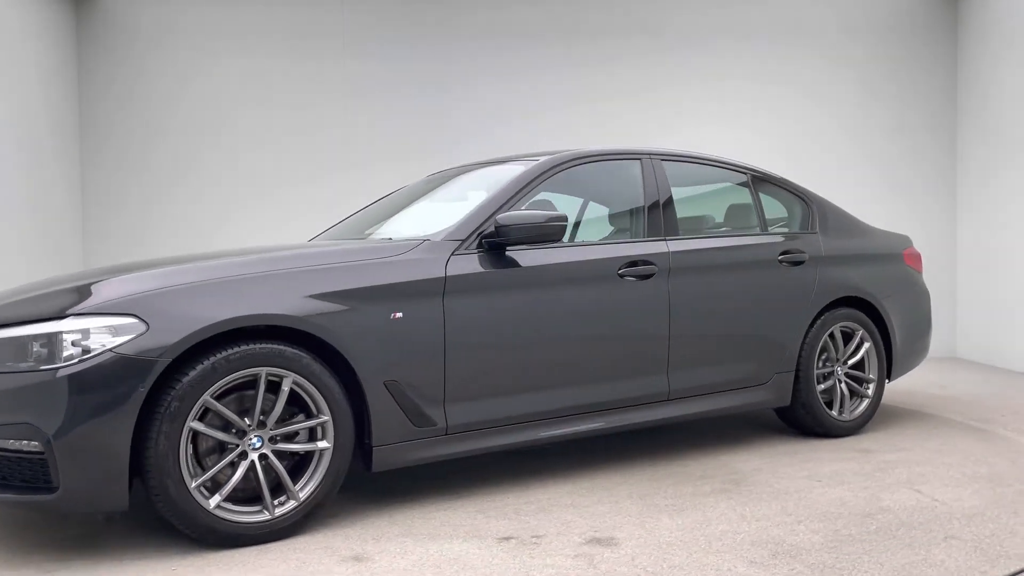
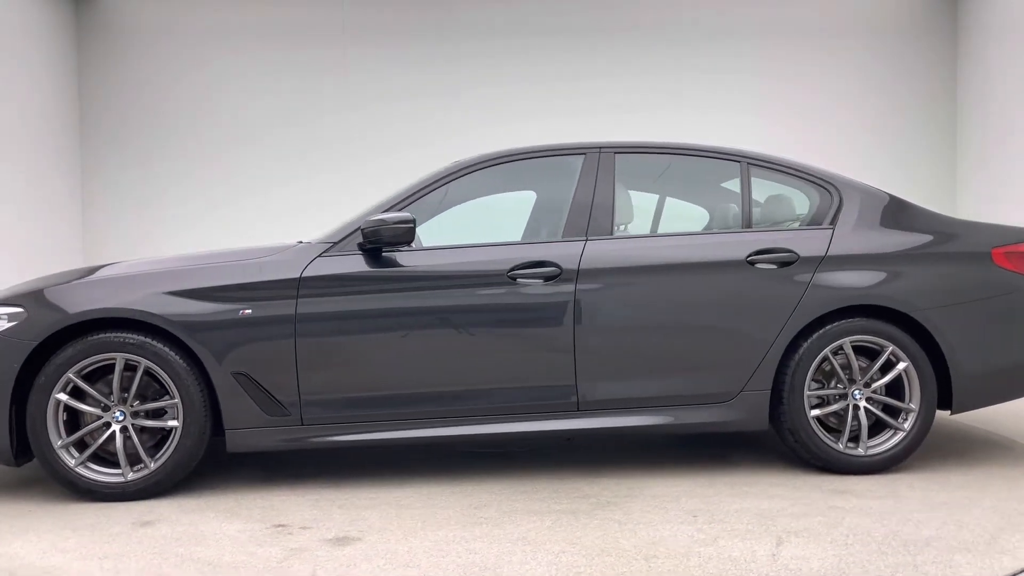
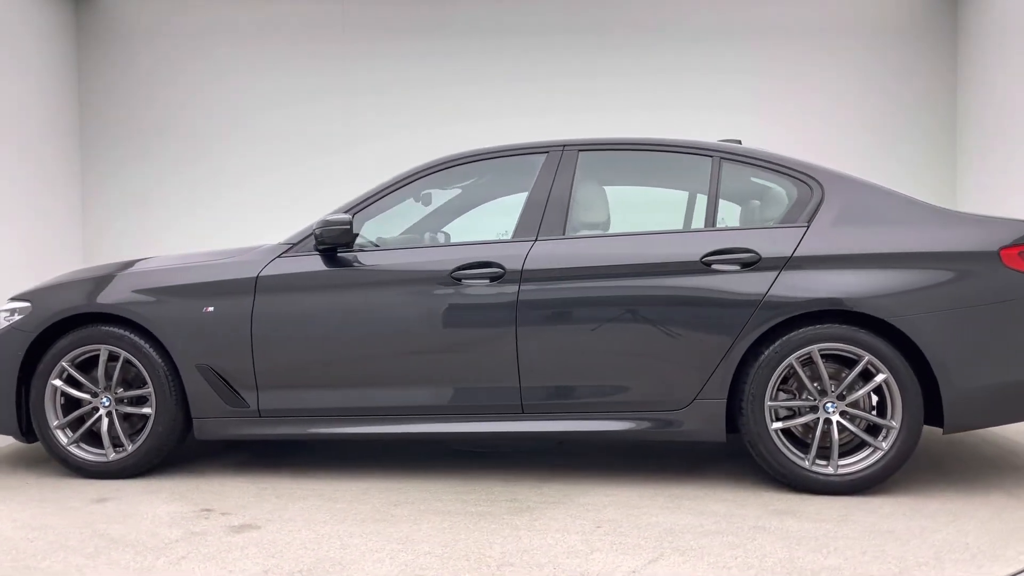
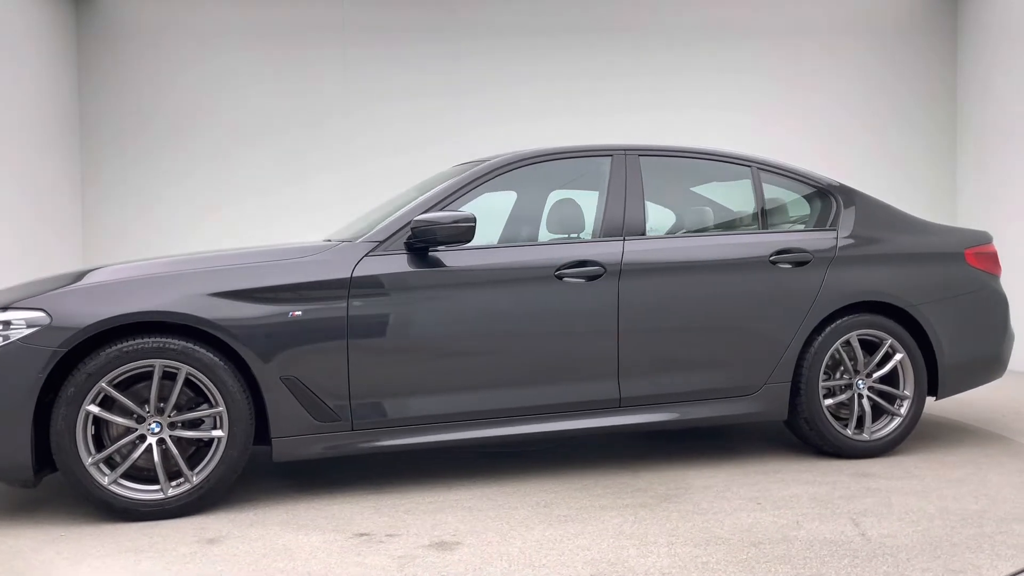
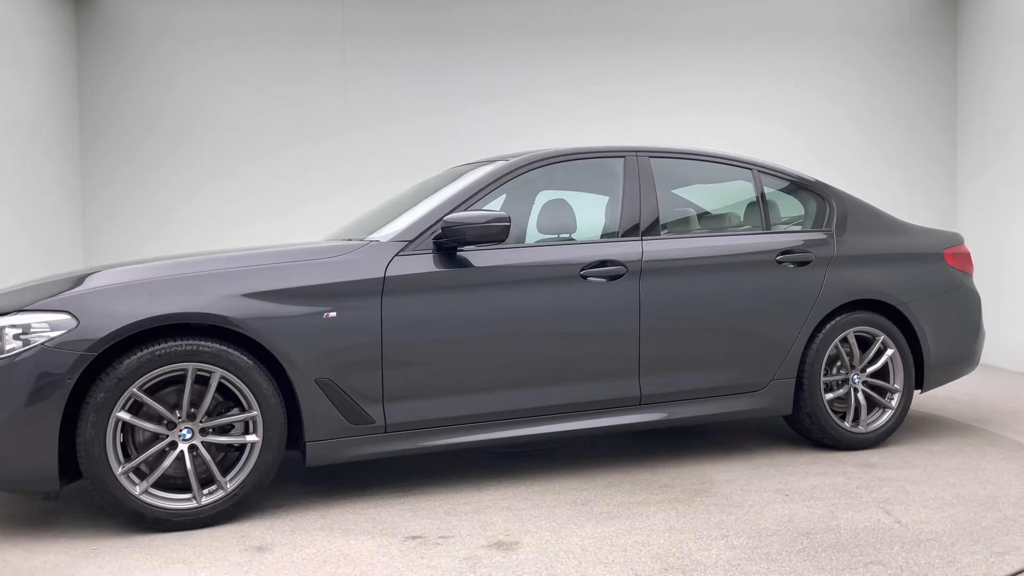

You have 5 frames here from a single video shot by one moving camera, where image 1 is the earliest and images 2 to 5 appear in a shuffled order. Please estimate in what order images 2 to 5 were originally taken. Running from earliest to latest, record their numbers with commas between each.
5, 4, 2, 3
